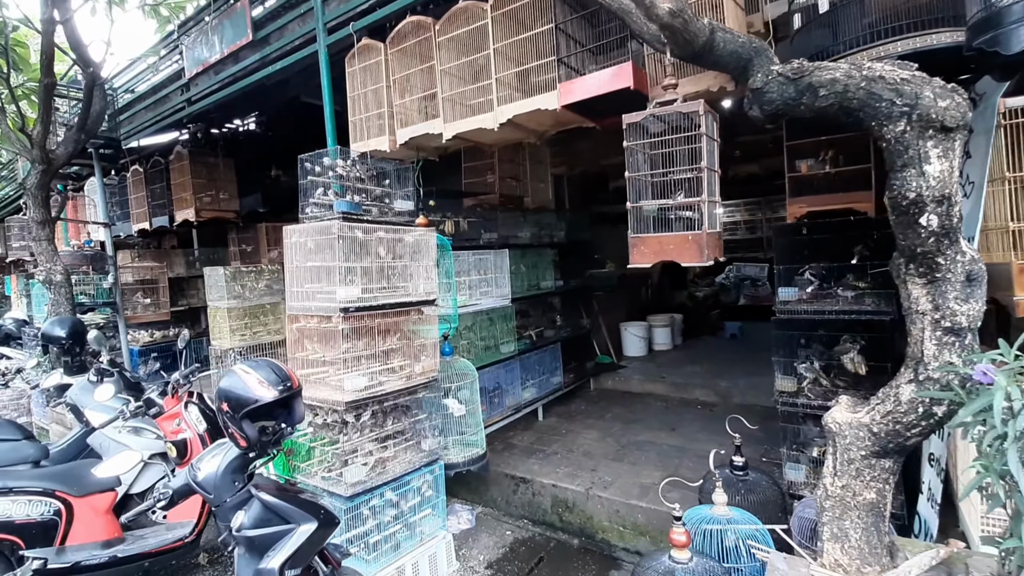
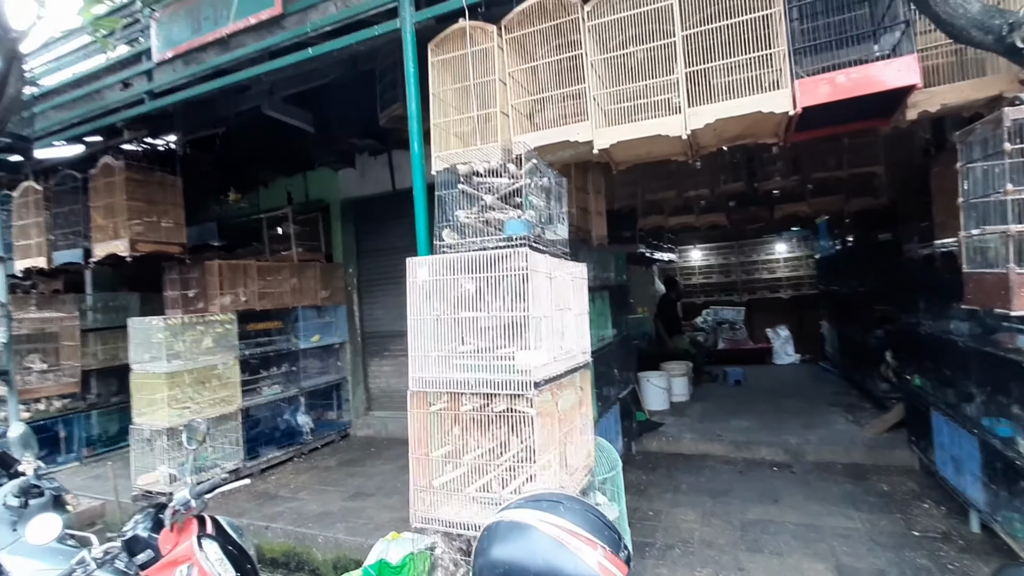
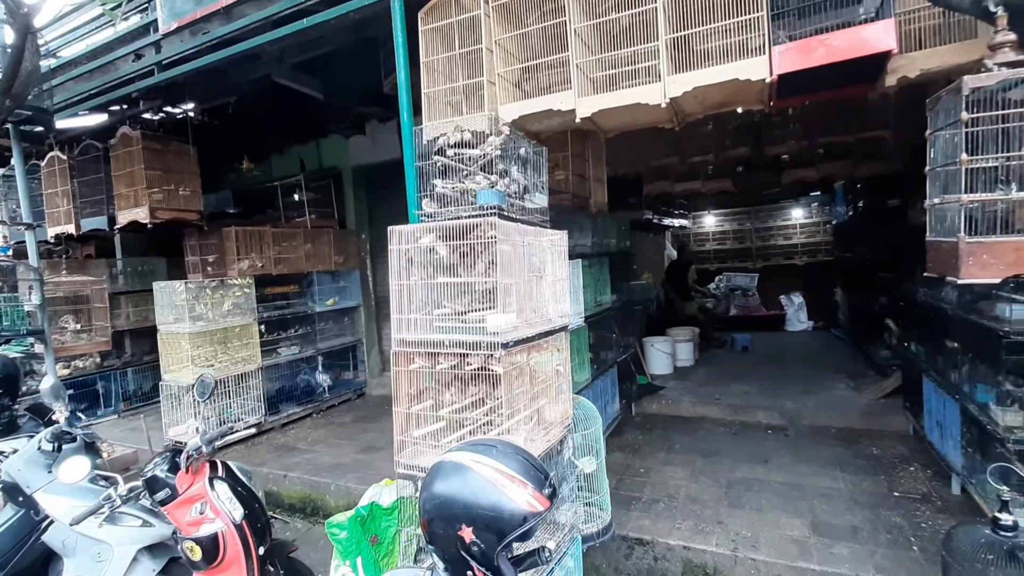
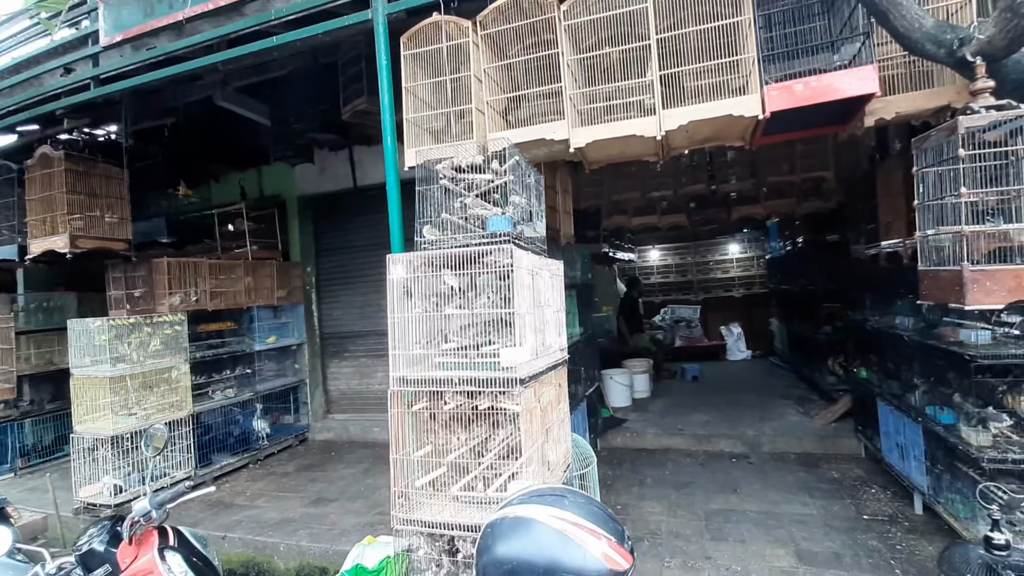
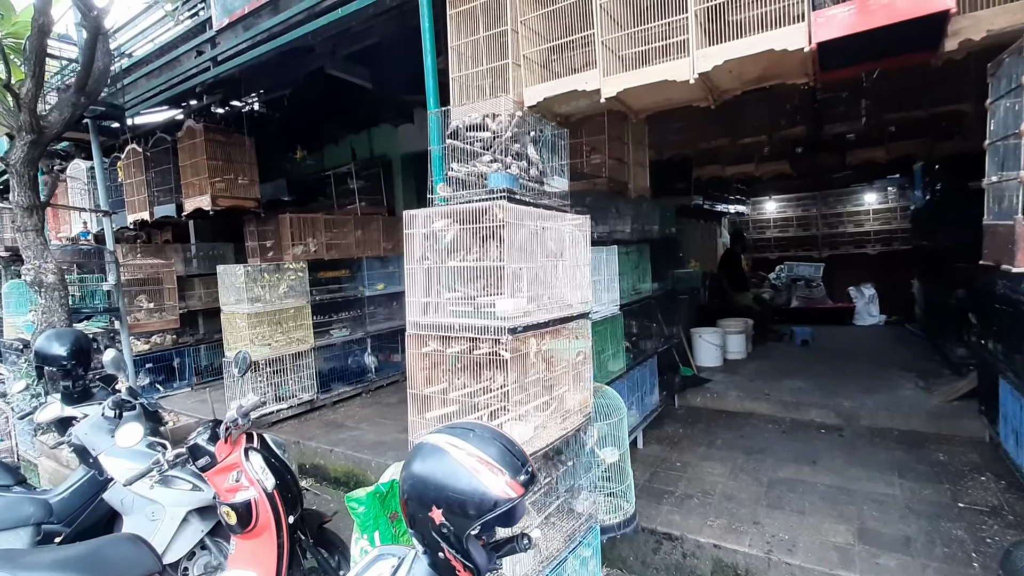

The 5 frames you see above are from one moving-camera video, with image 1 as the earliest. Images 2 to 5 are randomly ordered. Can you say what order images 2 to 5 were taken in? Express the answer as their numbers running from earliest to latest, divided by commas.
5, 3, 2, 4
